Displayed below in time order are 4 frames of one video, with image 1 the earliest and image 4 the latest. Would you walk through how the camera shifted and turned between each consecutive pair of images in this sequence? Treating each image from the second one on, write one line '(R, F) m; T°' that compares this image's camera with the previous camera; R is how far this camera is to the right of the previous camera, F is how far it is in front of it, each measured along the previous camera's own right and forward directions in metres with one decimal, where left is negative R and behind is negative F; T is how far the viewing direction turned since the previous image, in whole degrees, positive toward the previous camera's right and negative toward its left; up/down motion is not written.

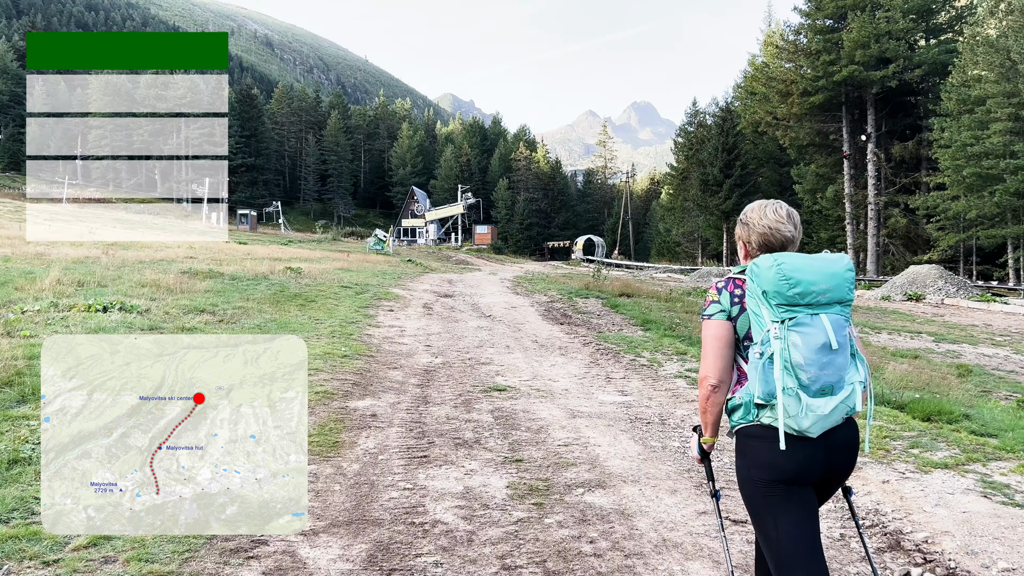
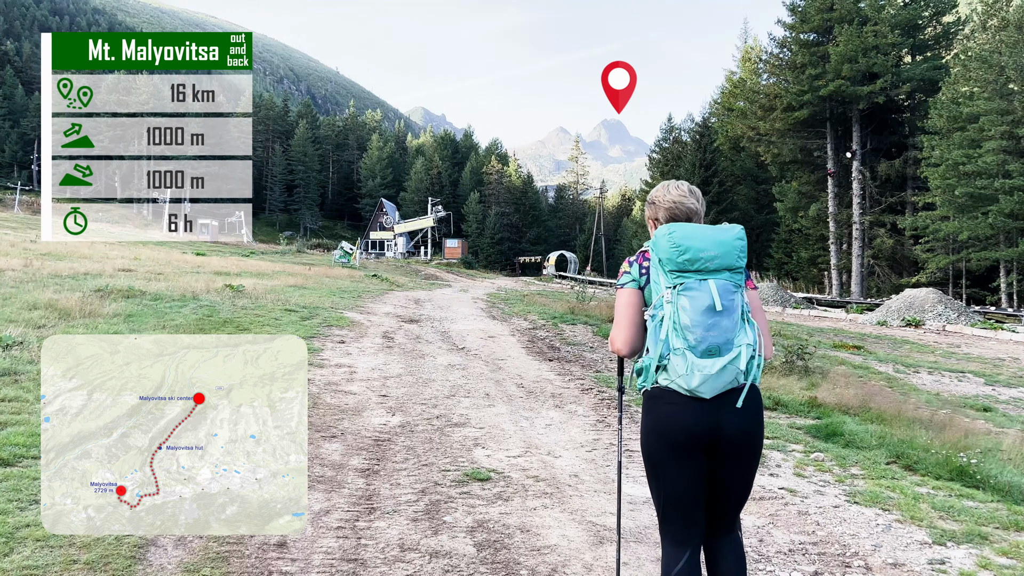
(-0.2, +2.6) m; +2°
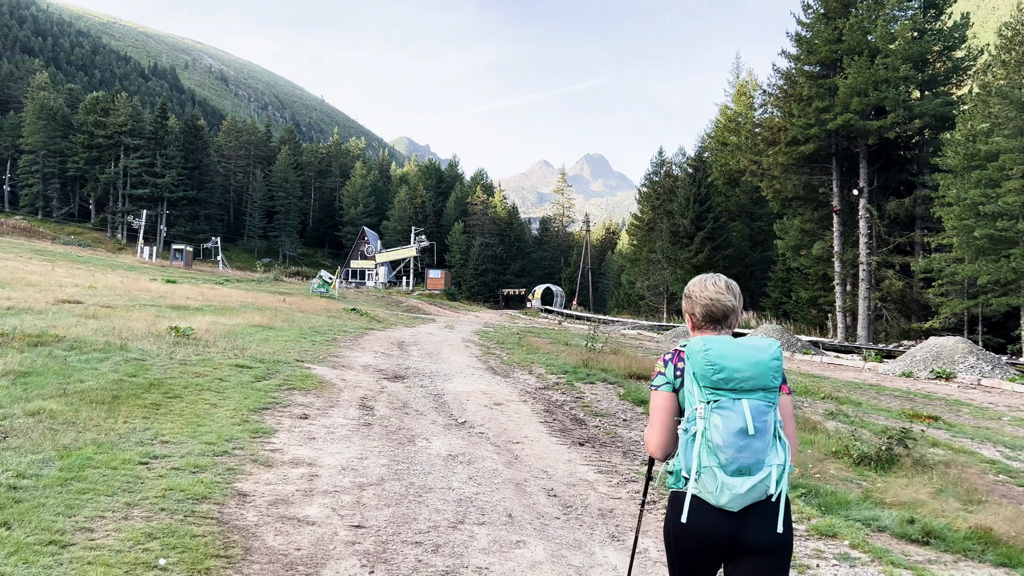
(-0.5, +2.9) m; +1°
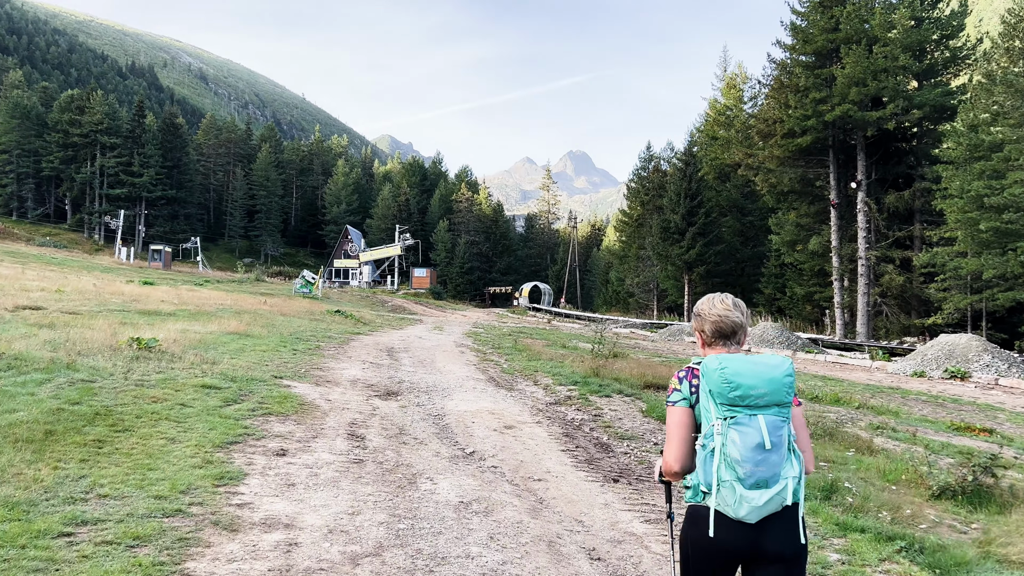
(-0.3, +1.6) m; +1°
